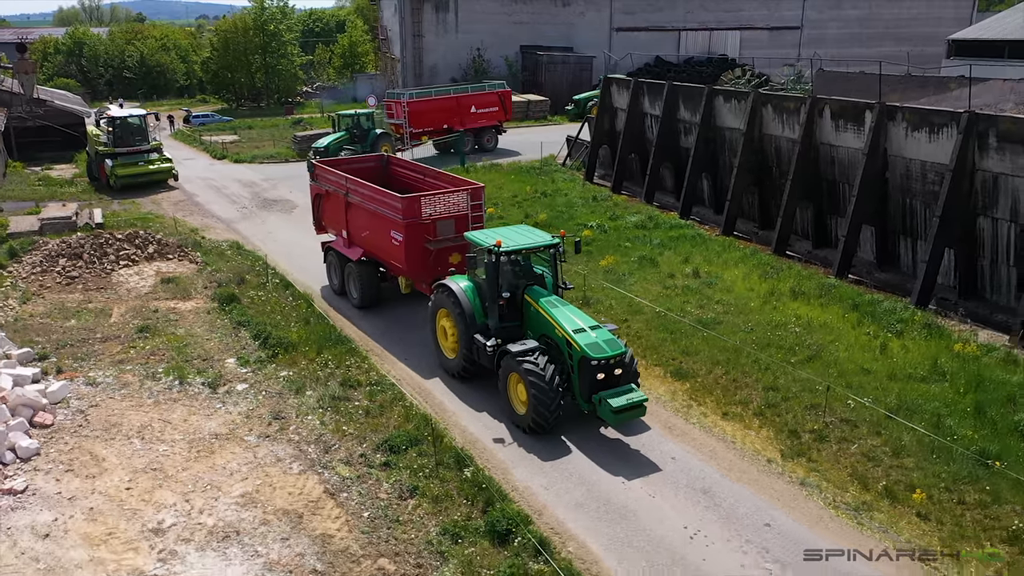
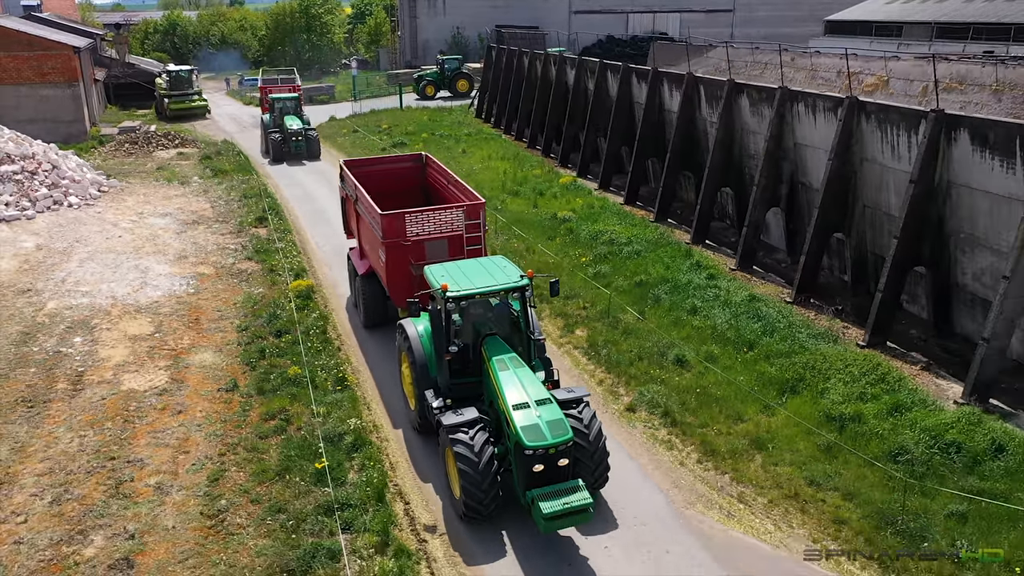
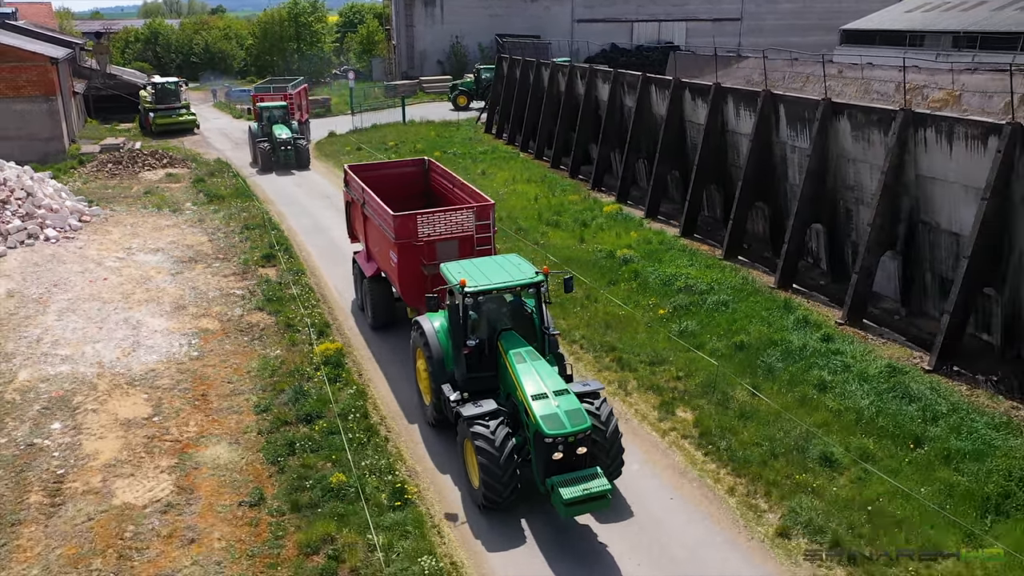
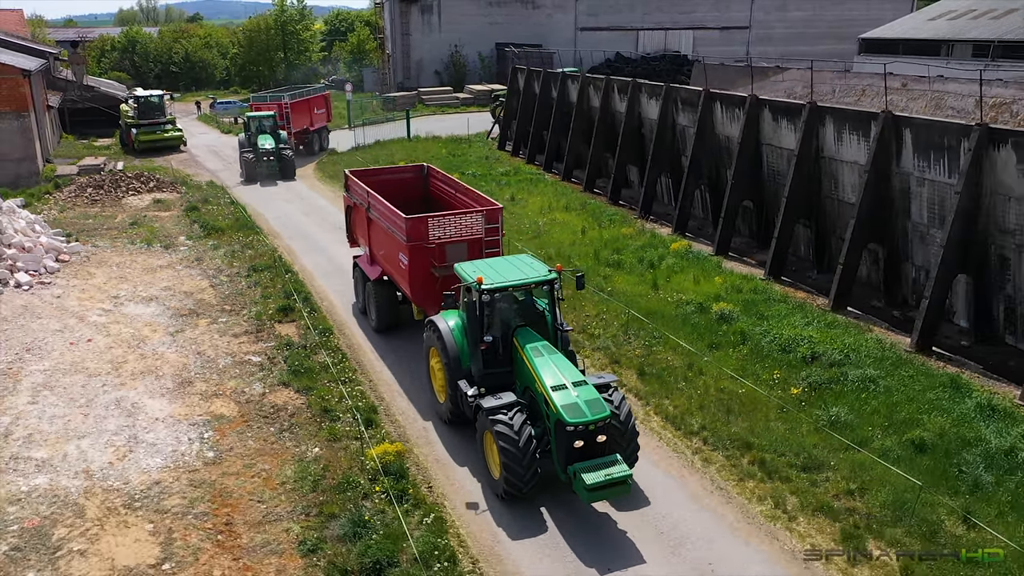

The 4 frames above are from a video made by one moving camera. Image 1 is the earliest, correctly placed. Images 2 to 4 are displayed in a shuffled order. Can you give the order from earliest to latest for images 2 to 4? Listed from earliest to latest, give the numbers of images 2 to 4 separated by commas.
4, 3, 2
